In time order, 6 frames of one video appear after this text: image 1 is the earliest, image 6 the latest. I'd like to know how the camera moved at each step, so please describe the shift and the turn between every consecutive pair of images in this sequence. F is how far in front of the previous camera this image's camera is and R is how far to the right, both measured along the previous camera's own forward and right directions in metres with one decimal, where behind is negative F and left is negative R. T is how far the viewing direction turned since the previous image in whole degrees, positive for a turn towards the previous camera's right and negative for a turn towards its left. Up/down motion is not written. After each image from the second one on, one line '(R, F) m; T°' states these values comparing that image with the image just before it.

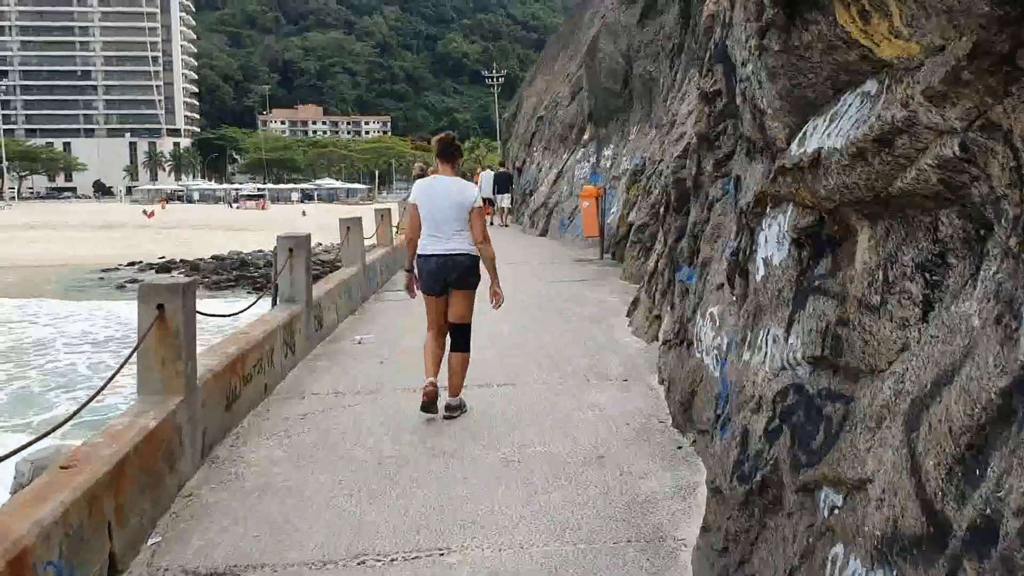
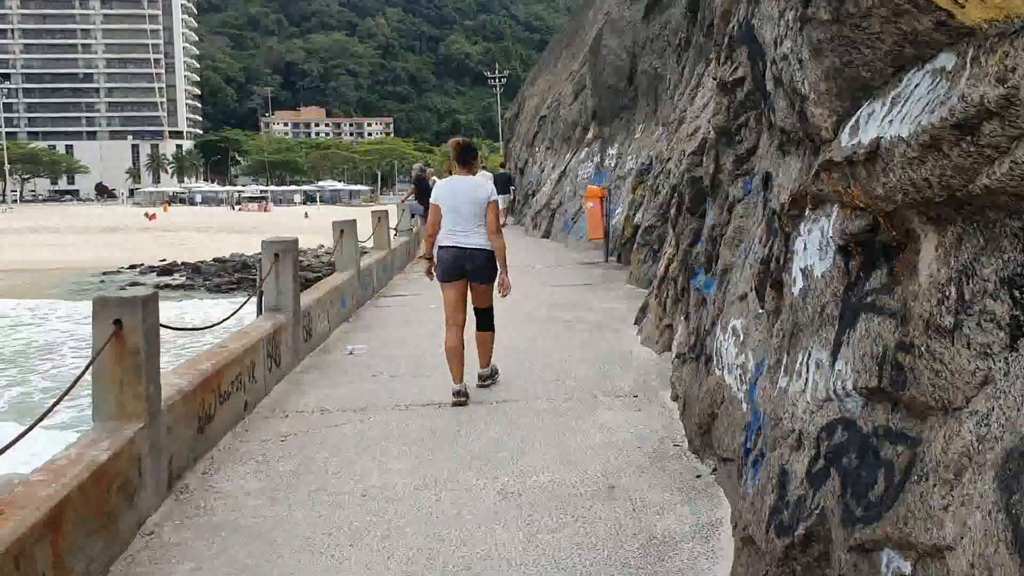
(0.0, +0.6) m; 0°
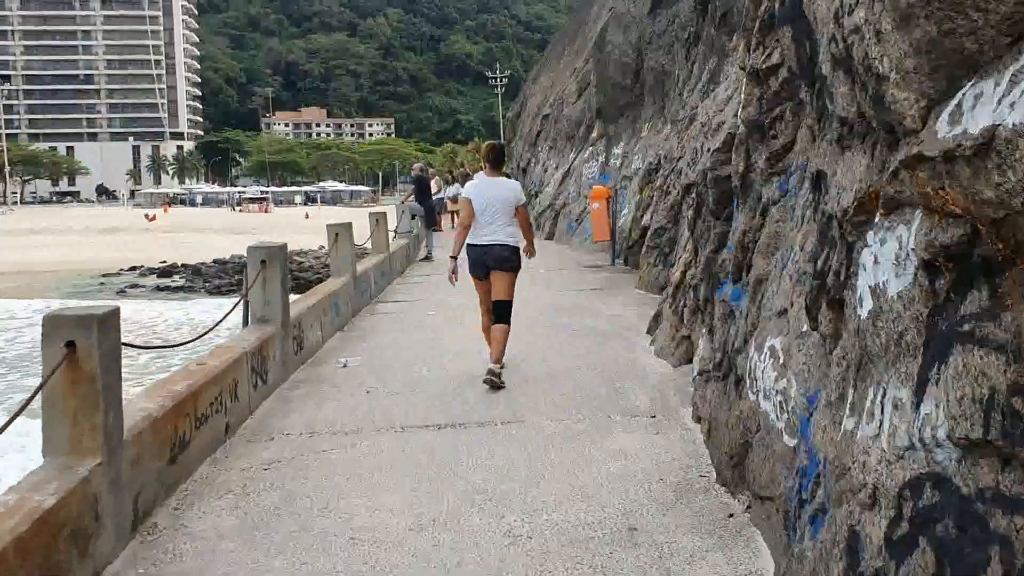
(0.0, +0.6) m; 0°
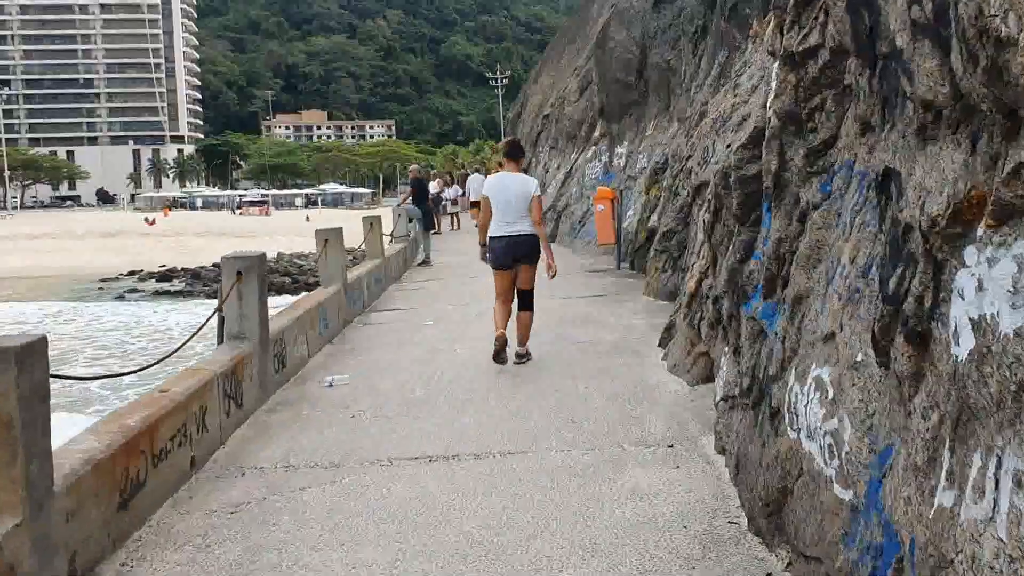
(0.0, +0.7) m; 0°
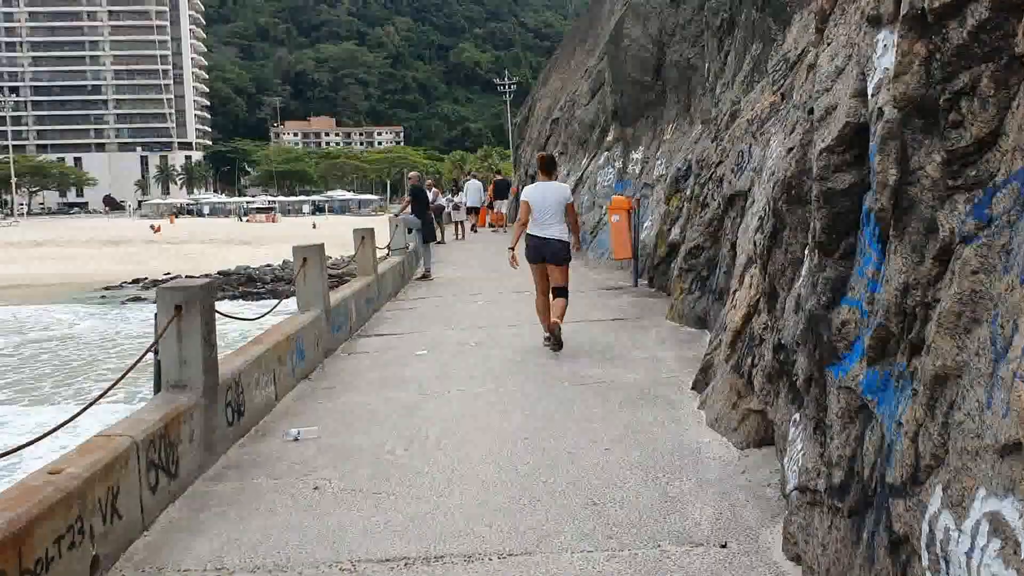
(0.0, +1.4) m; -1°
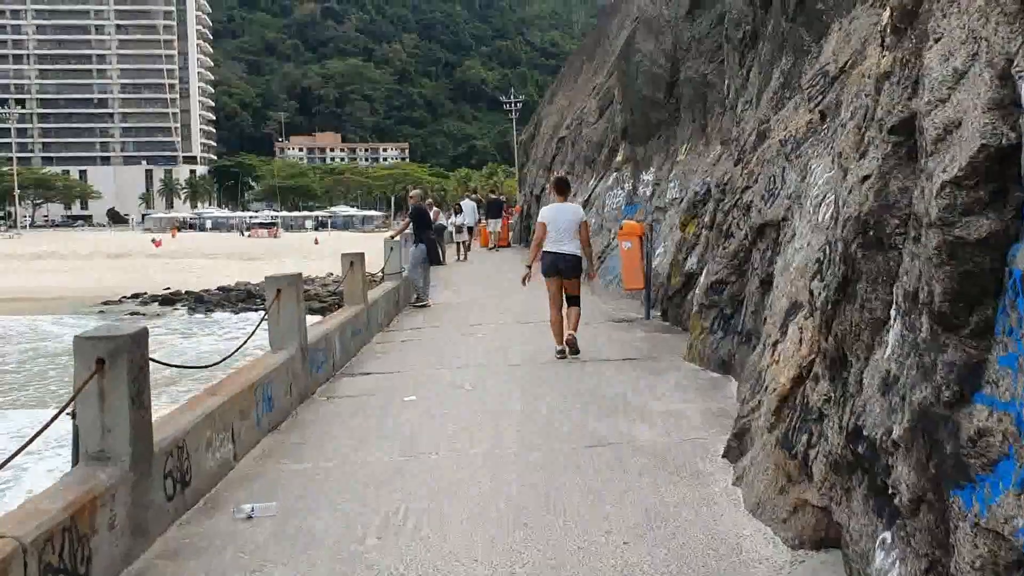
(0.0, +1.1) m; 0°
